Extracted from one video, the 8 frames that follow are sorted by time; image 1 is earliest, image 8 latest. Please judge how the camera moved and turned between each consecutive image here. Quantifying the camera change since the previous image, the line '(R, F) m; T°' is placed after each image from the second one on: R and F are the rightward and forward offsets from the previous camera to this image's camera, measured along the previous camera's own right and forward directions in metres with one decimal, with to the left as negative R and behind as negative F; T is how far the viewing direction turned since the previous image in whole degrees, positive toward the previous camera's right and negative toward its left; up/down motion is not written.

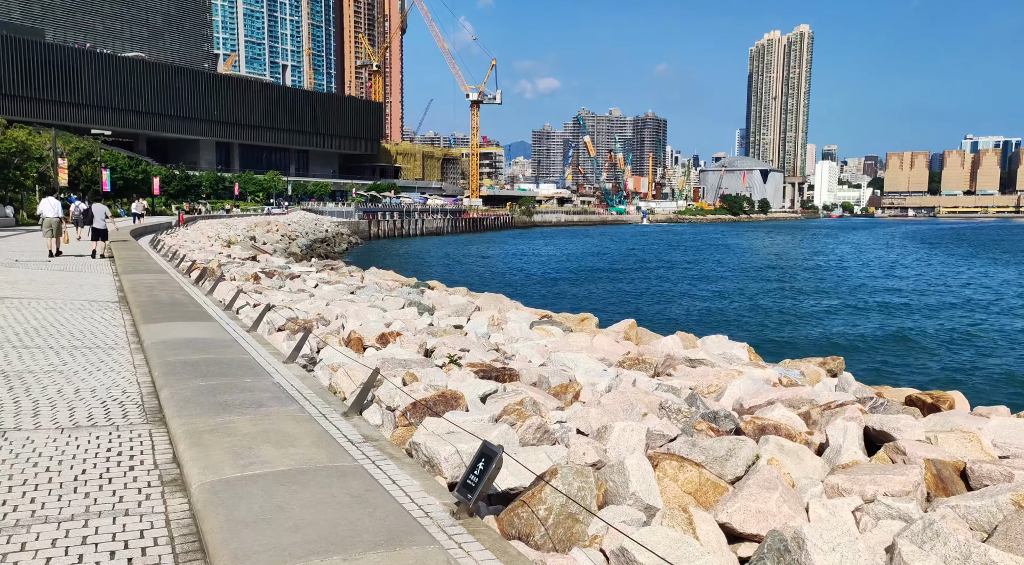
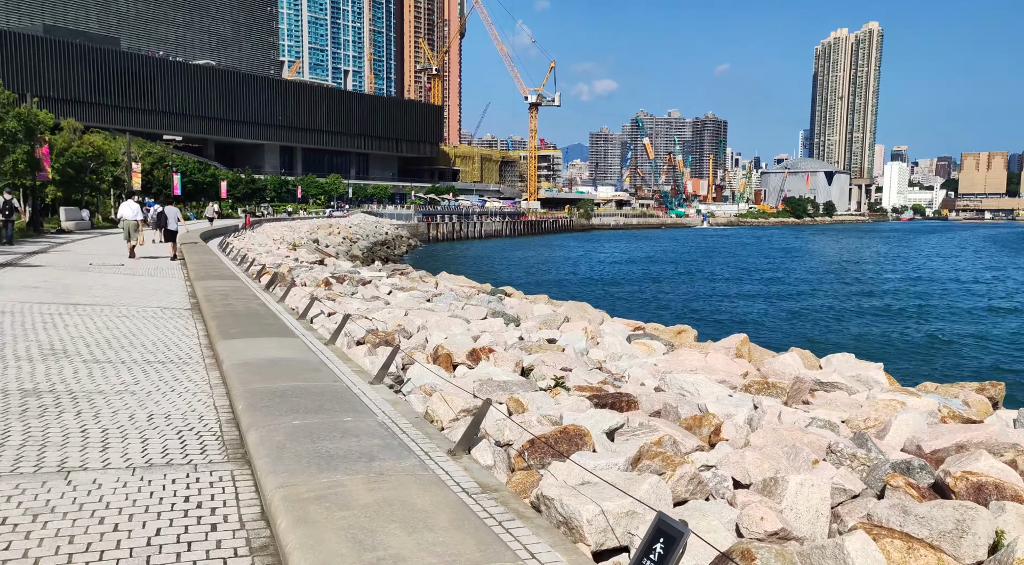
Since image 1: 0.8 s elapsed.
(-0.6, +1.1) m; -4°
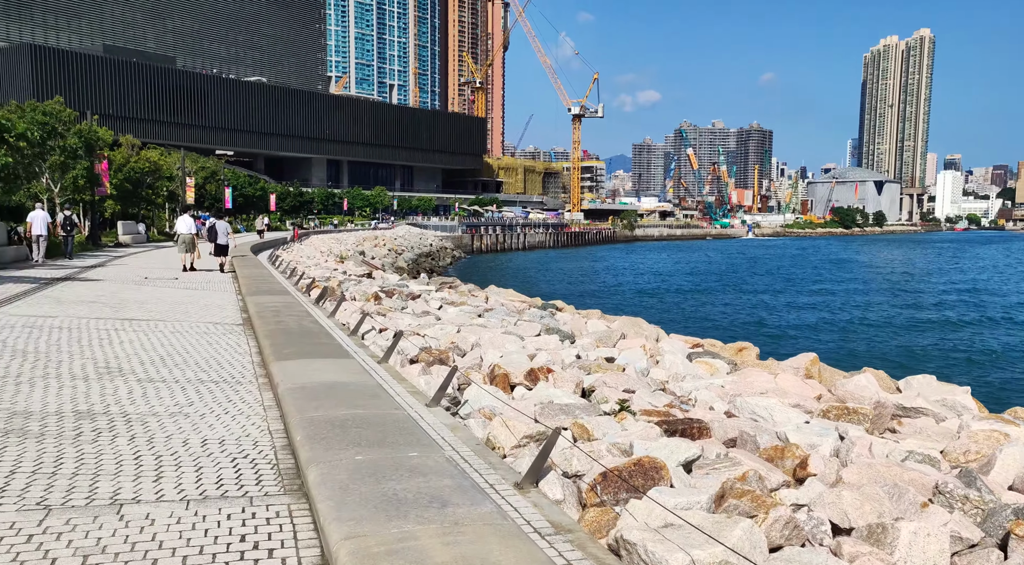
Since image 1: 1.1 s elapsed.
(-0.2, +0.4) m; -3°
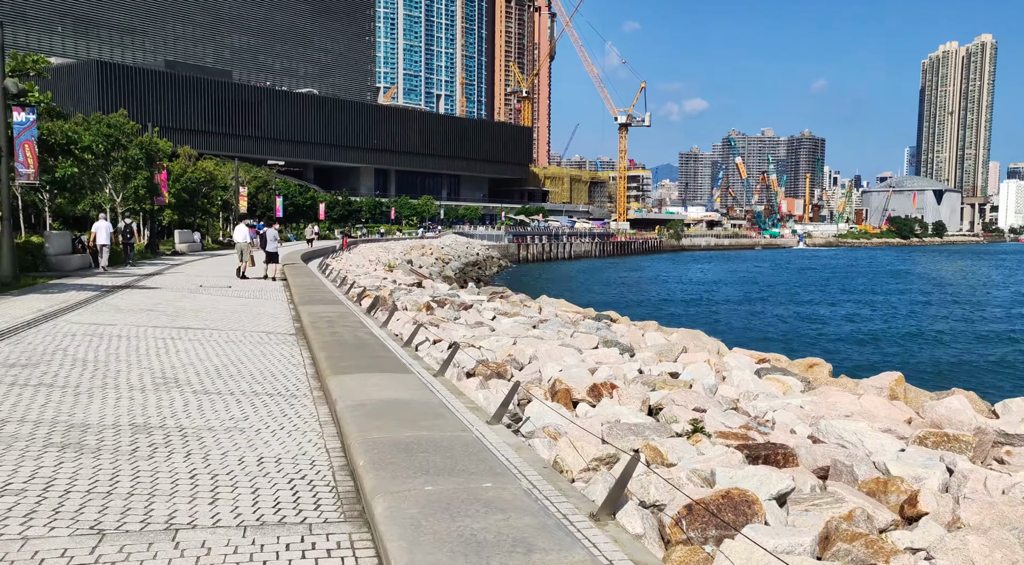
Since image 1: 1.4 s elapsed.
(-0.2, +0.4) m; -3°
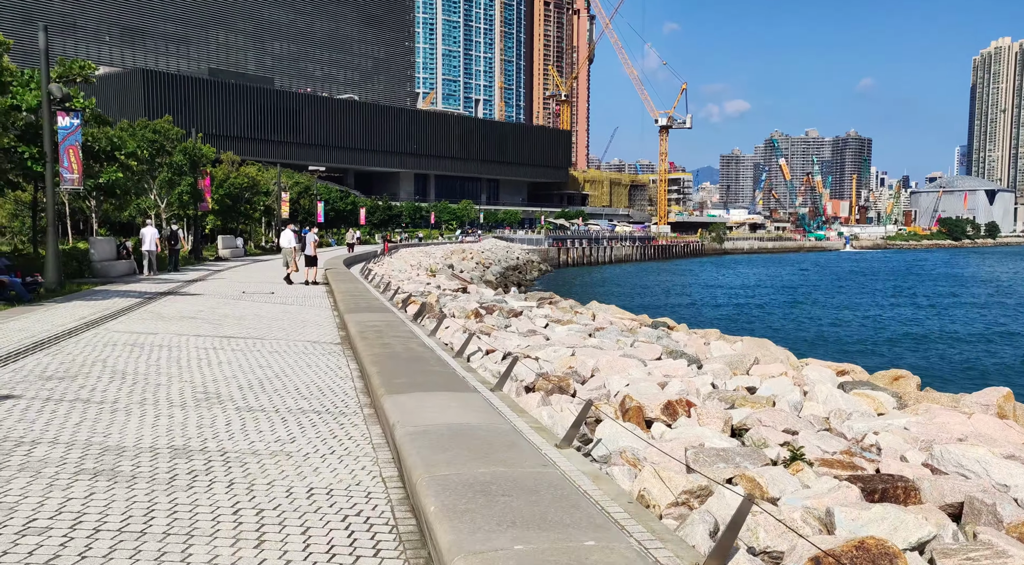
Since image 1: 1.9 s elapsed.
(-0.3, +0.8) m; -3°
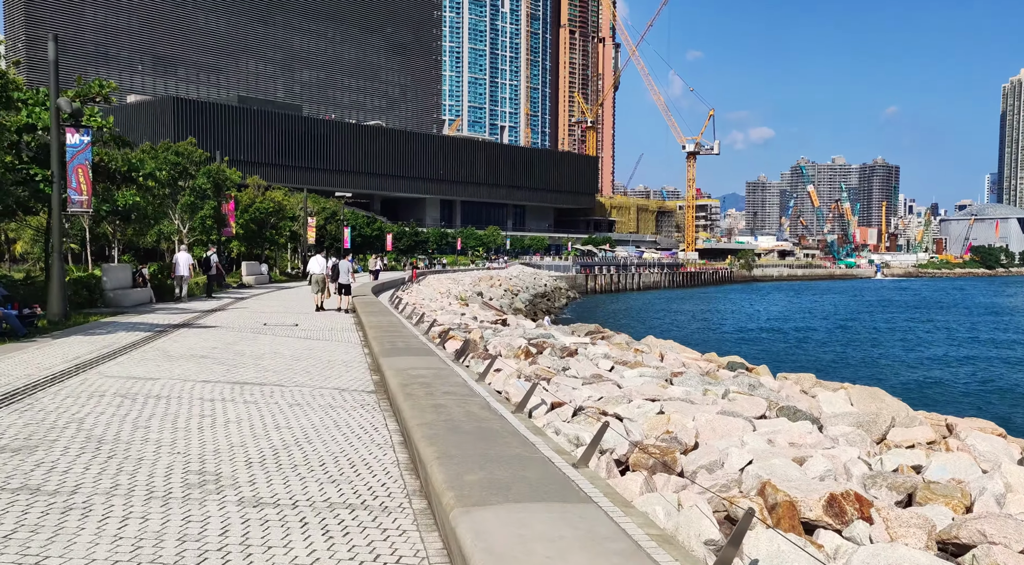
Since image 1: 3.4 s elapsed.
(-0.6, +2.3) m; -2°
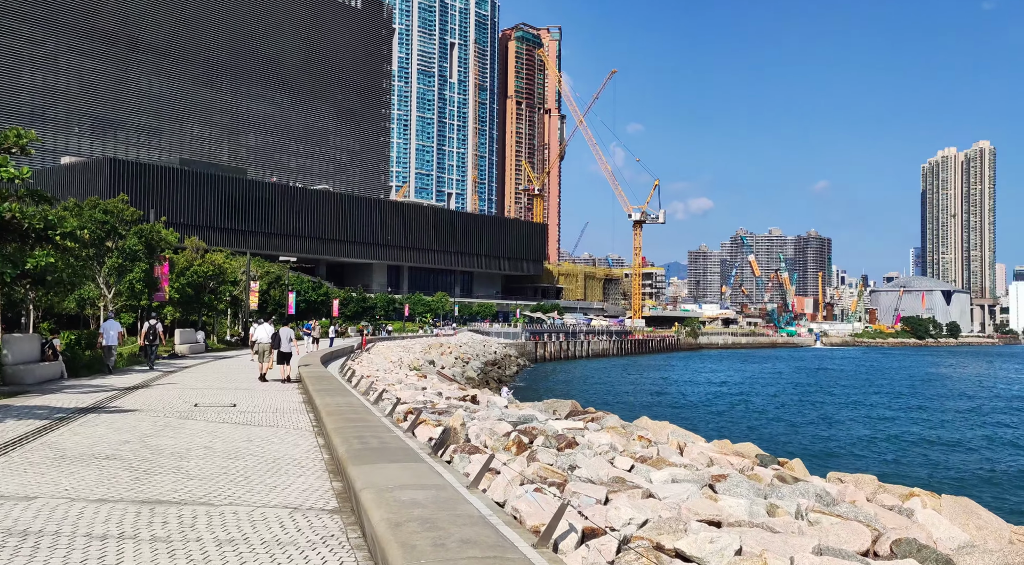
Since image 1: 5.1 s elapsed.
(-0.7, +2.8) m; +4°
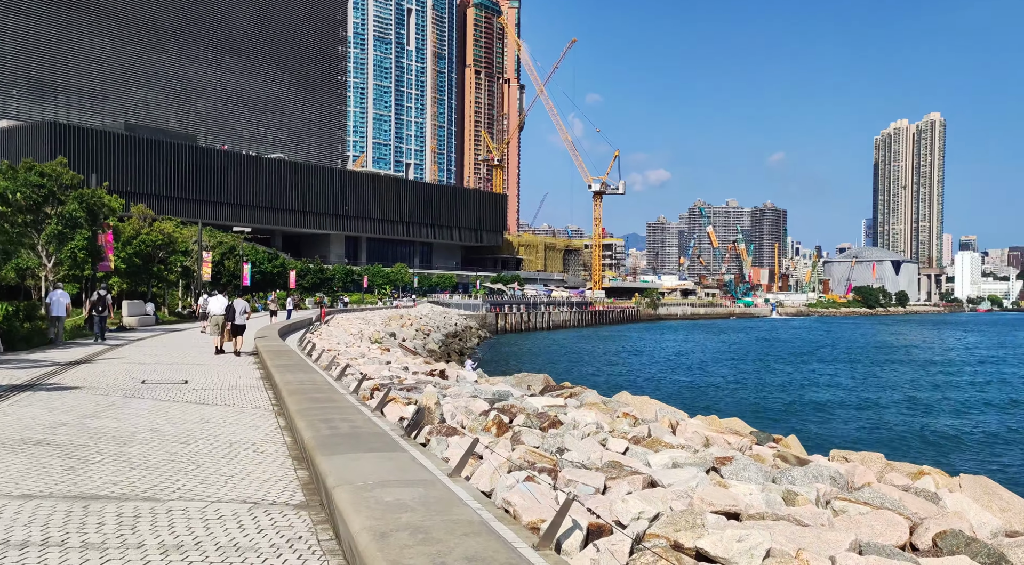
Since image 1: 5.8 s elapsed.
(-0.3, +1.1) m; +3°
